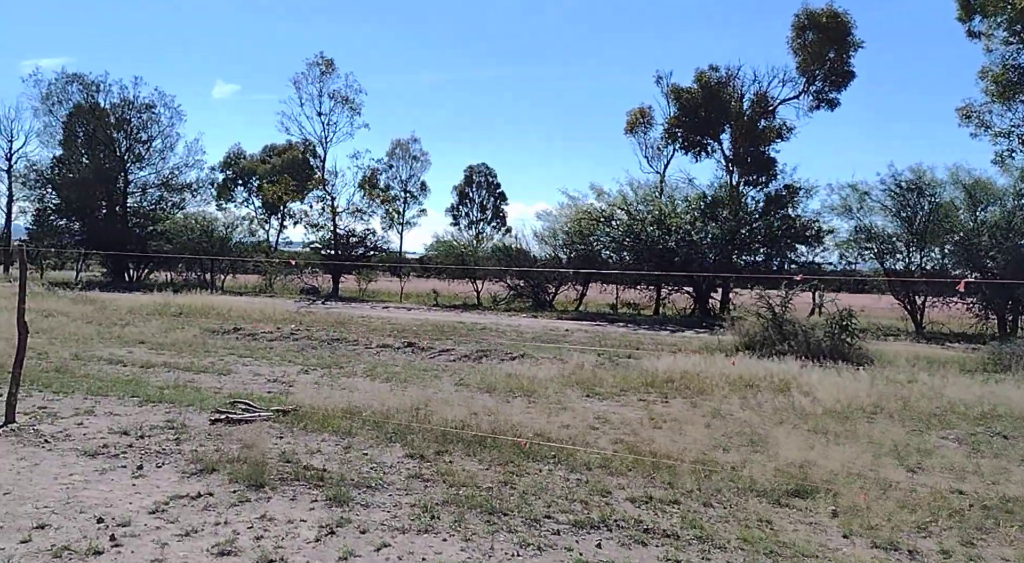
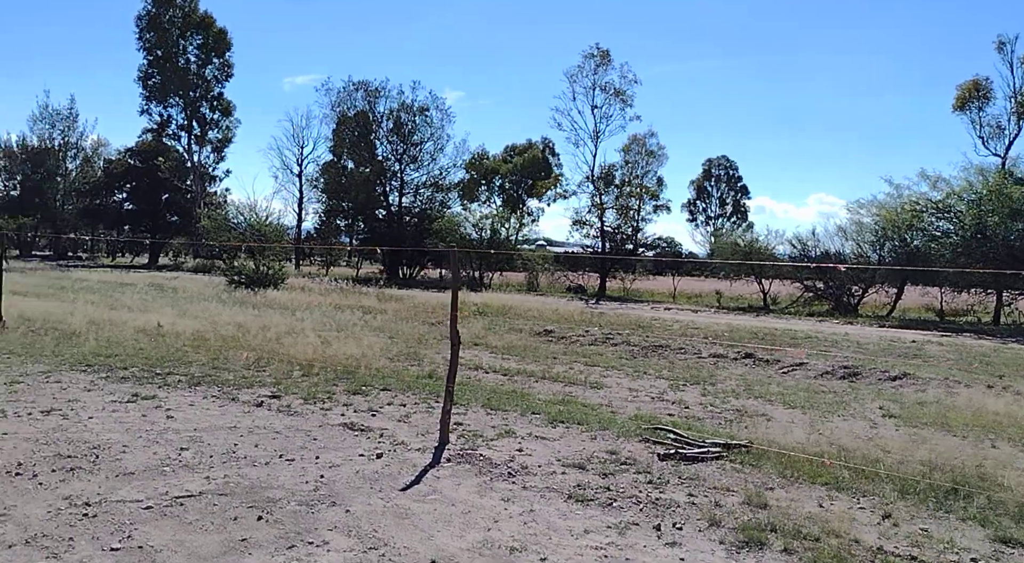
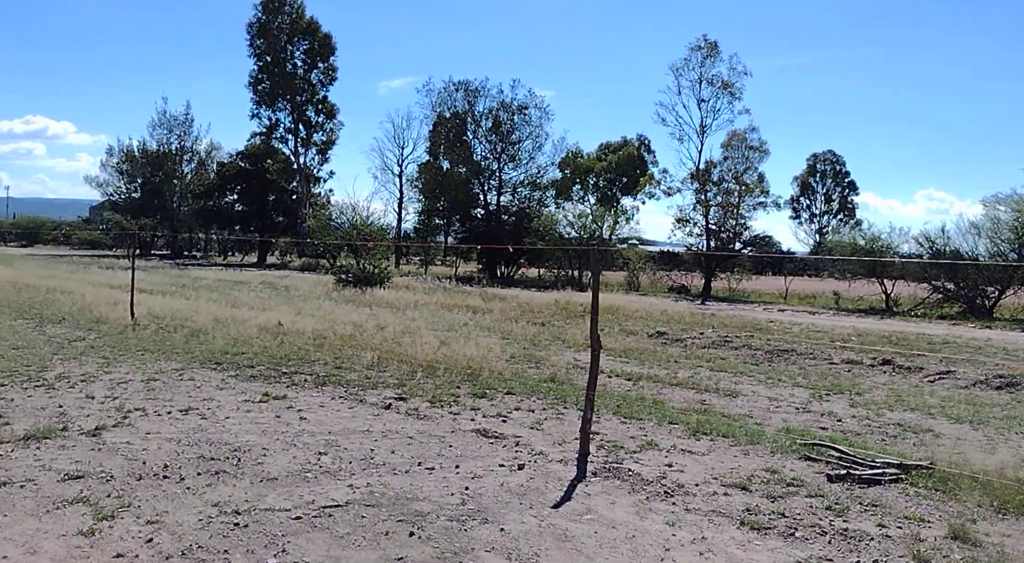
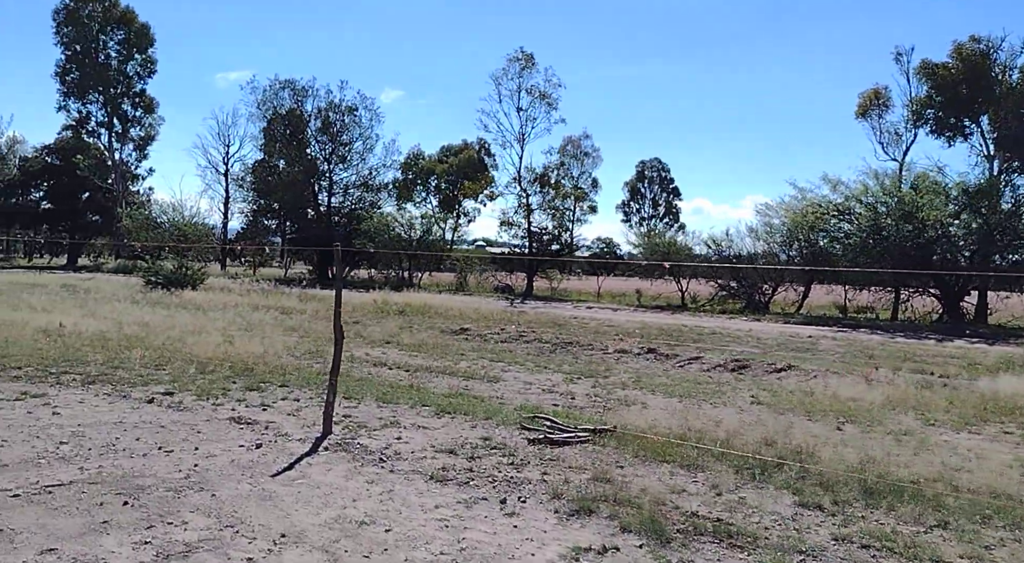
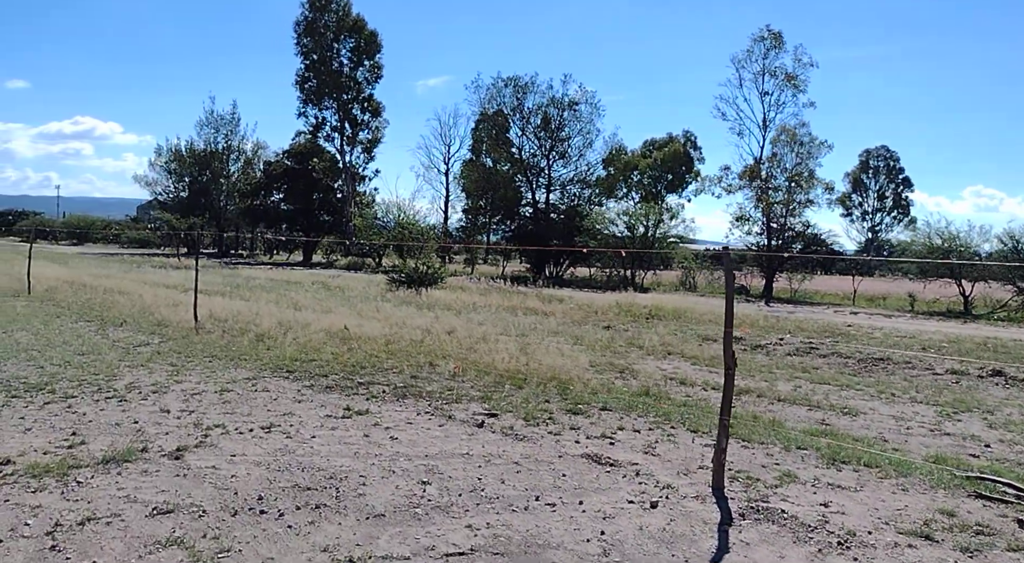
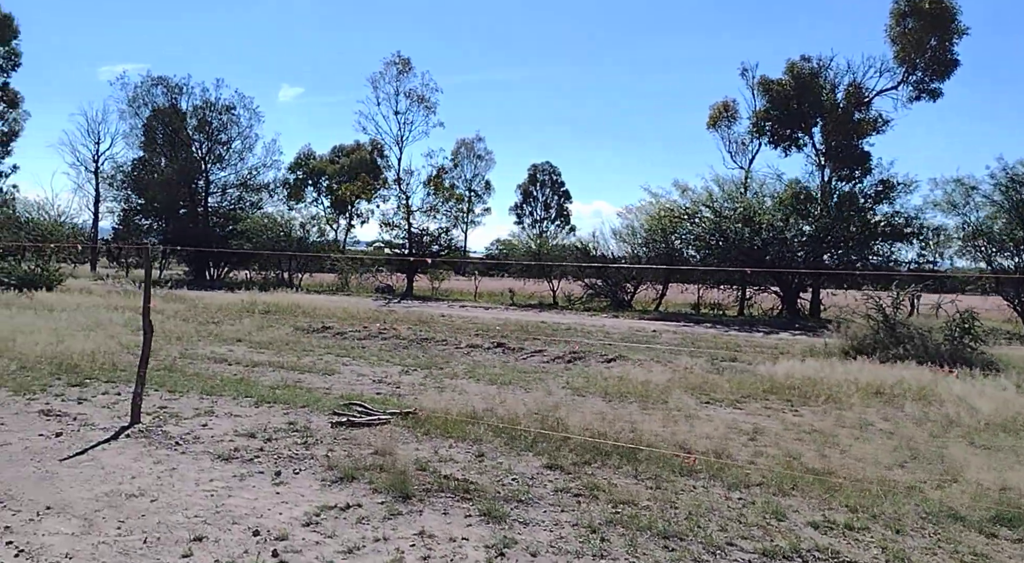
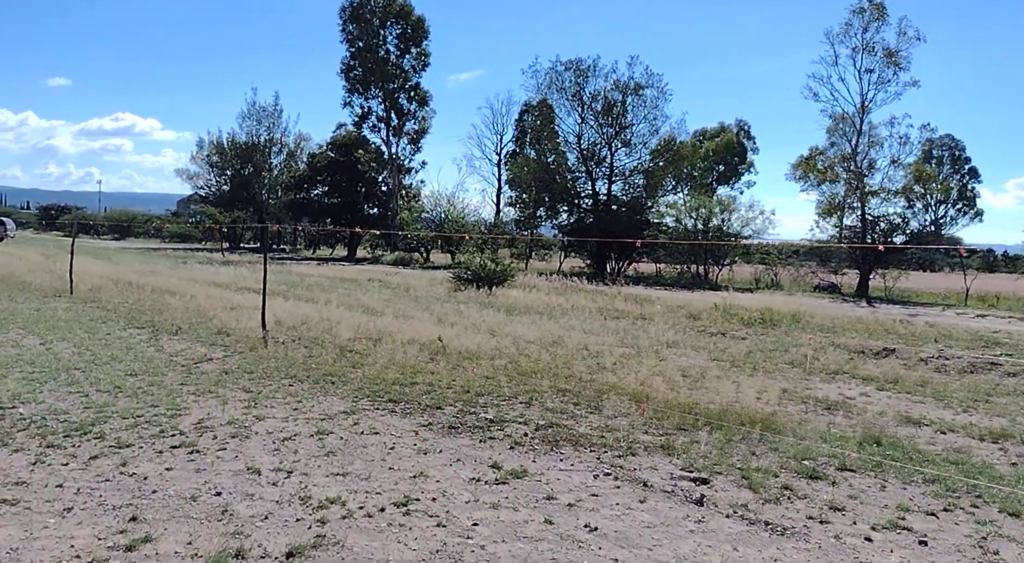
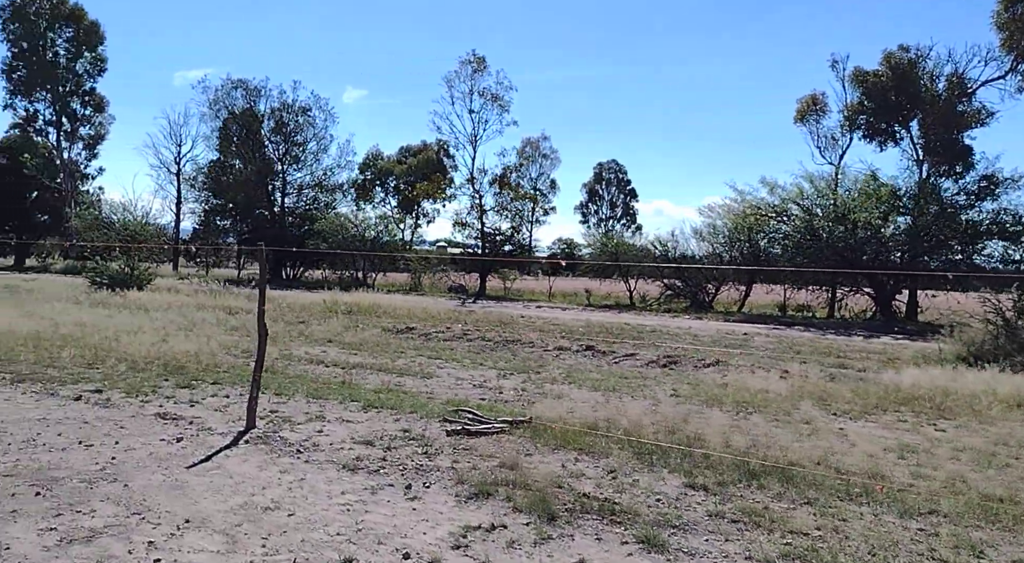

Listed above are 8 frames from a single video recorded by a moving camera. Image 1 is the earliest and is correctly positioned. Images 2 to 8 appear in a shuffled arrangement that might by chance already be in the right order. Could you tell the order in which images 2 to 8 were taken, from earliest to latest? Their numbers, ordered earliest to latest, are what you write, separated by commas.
6, 8, 4, 2, 3, 5, 7
